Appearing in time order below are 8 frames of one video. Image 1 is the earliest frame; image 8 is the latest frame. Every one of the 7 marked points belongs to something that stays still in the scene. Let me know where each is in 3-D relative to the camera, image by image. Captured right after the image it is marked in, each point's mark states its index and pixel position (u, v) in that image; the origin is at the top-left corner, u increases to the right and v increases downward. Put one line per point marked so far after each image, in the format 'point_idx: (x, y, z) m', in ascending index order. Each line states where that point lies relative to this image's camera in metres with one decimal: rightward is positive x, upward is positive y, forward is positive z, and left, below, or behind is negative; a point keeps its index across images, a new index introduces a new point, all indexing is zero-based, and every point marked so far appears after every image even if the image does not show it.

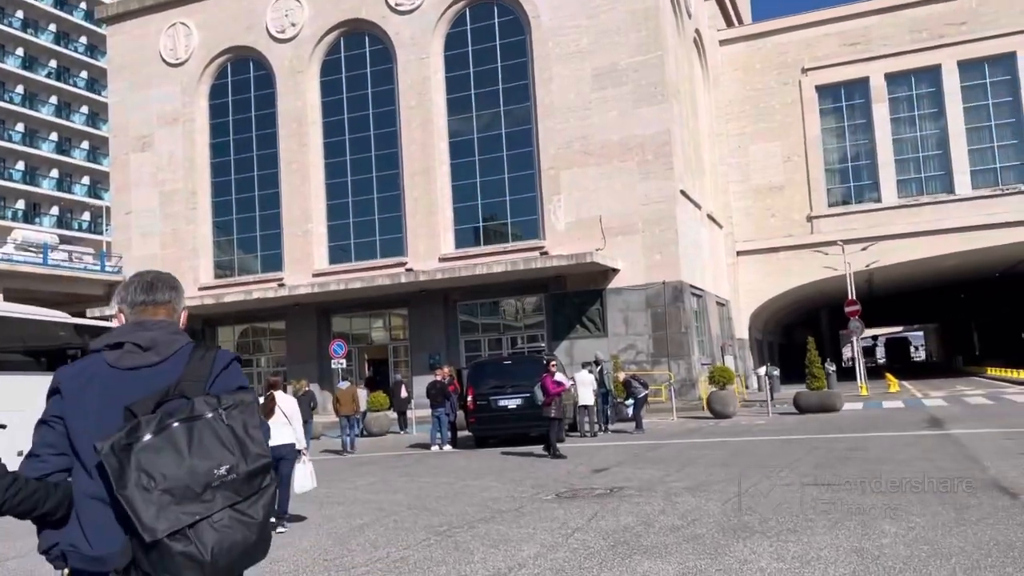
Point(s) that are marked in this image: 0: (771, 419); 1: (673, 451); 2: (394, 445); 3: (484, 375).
0: (+5.7, -2.9, +18.6) m
1: (+2.5, -2.5, +13.1) m
2: (-2.7, -3.6, +19.5) m
3: (-0.5, -1.7, +16.1) m
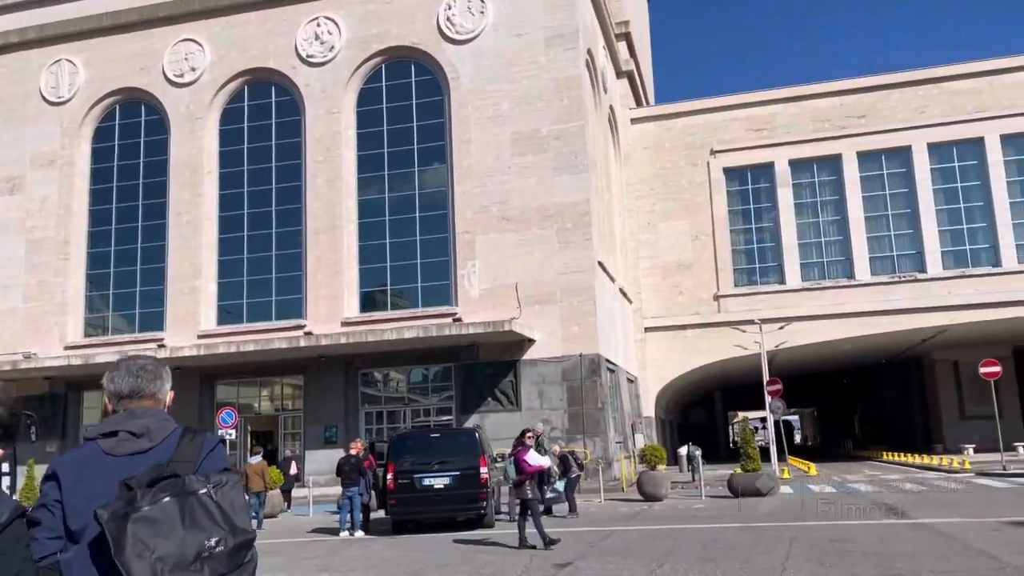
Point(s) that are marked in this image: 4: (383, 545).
0: (+4.1, -4.4, +17.4) m
1: (+1.6, -3.4, +11.5) m
2: (-4.4, -4.9, +17.1) m
3: (-1.8, -2.7, +14.2) m
4: (-1.9, -3.7, +12.1) m
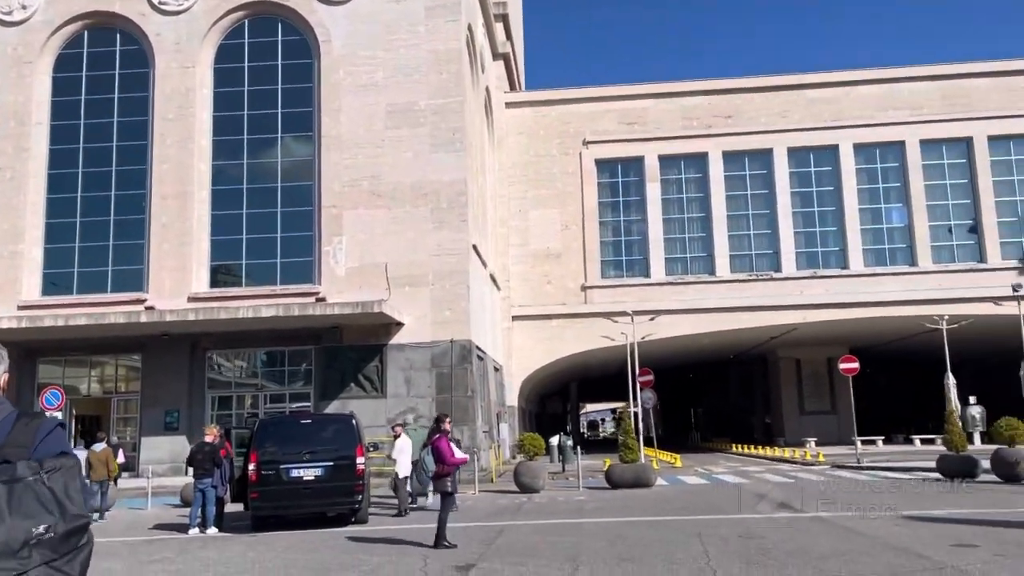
0: (+1.5, -4.1, +16.7) m
1: (+0.1, -3.1, +10.5) m
2: (-6.8, -4.2, +15.0) m
3: (-3.6, -2.2, +12.6) m
4: (-3.4, -3.2, +10.5) m
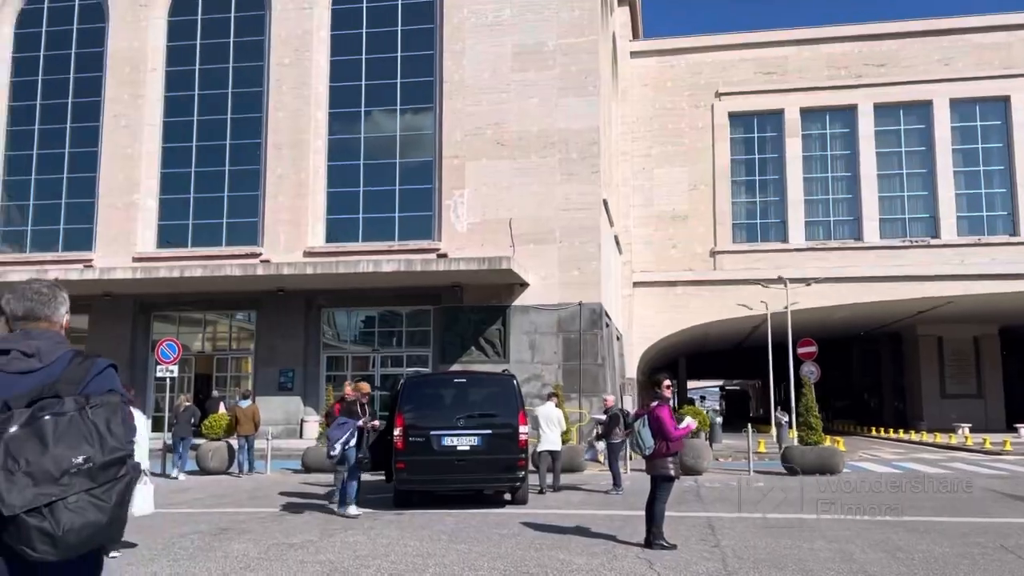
0: (+4.3, -3.3, +14.3) m
1: (+2.3, -2.4, +8.3) m
2: (-4.2, -3.3, +13.5) m
3: (-1.2, -1.4, +10.7) m
4: (-1.2, -2.5, +8.7) m
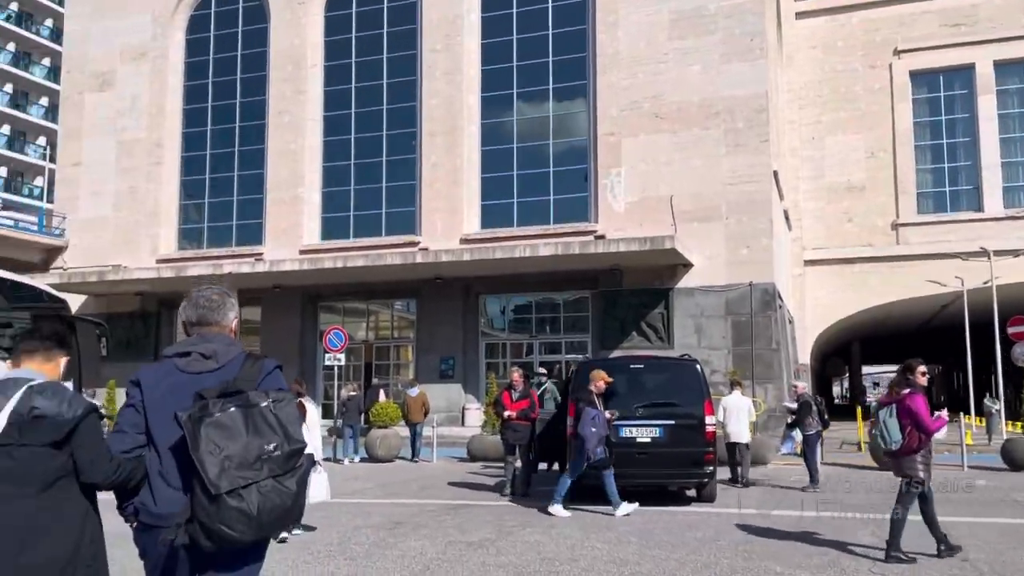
0: (+7.0, -2.8, +12.5) m
1: (+4.0, -2.1, +6.9) m
2: (-1.4, -3.0, +13.2) m
3: (+0.9, -1.1, +9.9) m
4: (+0.6, -2.3, +7.9) m
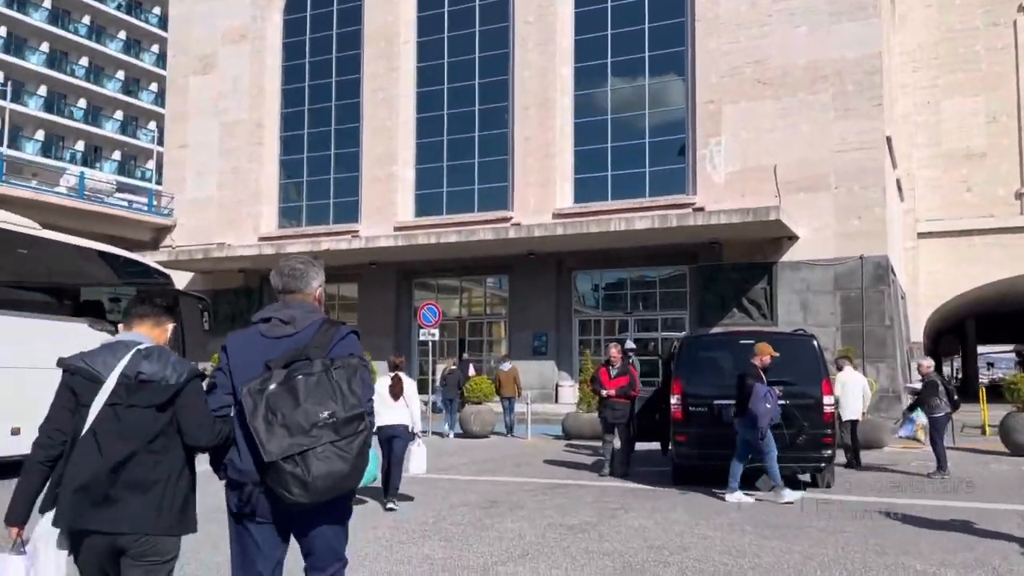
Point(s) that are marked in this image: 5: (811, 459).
0: (+8.4, -2.4, +11.4) m
1: (+4.8, -1.9, +6.1) m
2: (+0.1, -2.6, +13.0) m
3: (+2.1, -0.8, +9.4) m
4: (+1.5, -2.0, +7.5) m
5: (+3.1, -1.8, +8.8) m
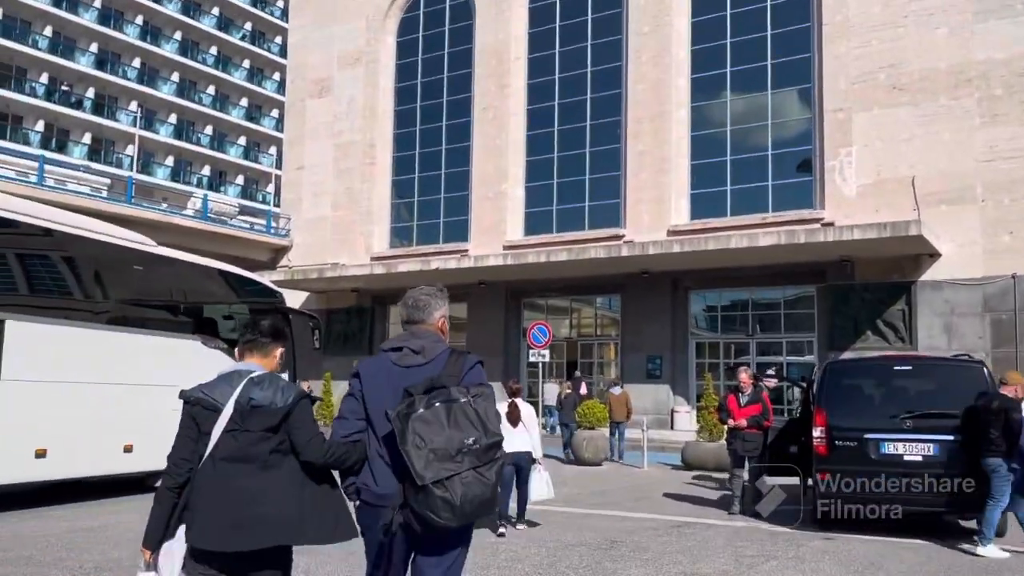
0: (+9.8, -2.7, +9.4) m
1: (+5.5, -2.0, +4.7) m
2: (+1.8, -2.9, +12.1) m
3: (+3.3, -1.0, +8.3) m
4: (+2.5, -2.1, +6.5) m
5: (+4.2, -2.0, +7.5) m
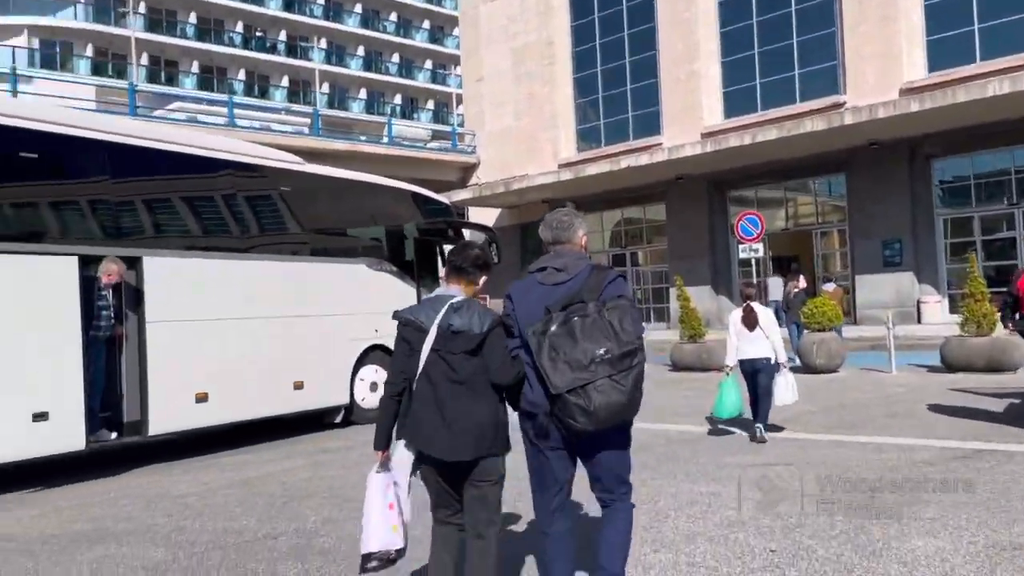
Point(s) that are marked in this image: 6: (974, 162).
0: (+11.5, -0.8, +5.1) m
1: (+6.1, -1.0, +1.6) m
2: (+4.3, -1.3, +9.7) m
3: (+4.7, +0.2, +5.5) m
4: (+3.6, -1.1, +4.0) m
5: (+5.5, -0.7, +4.7) m
6: (+10.7, +2.9, +19.5) m
